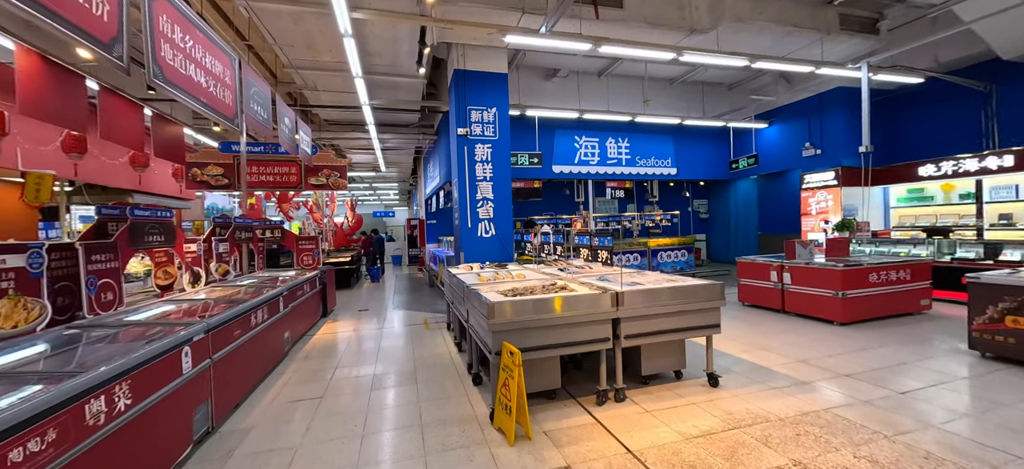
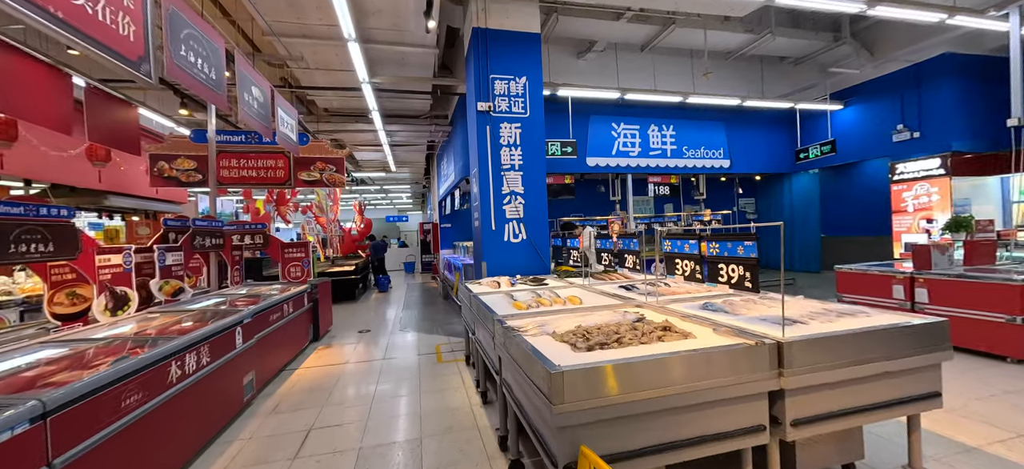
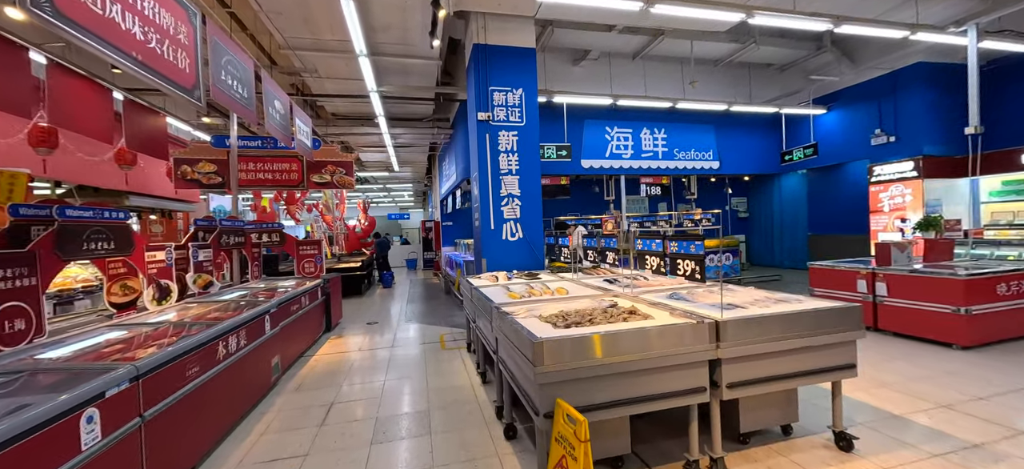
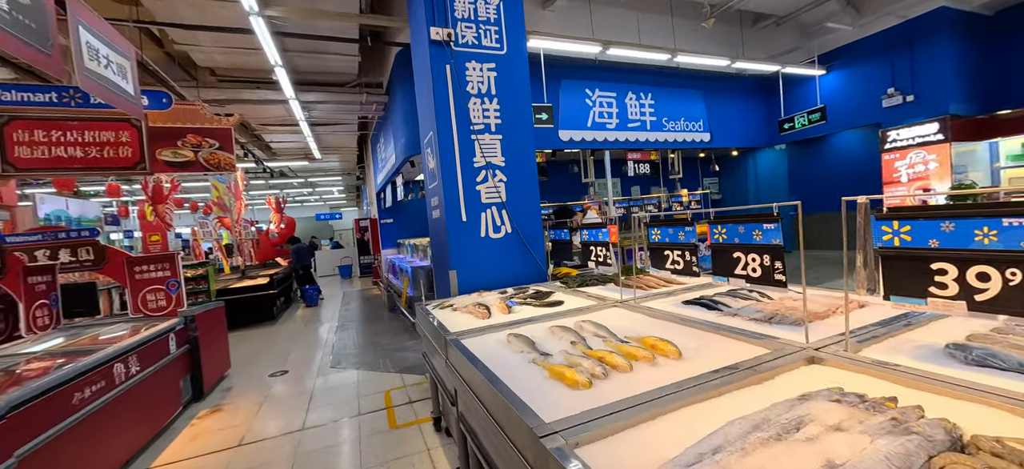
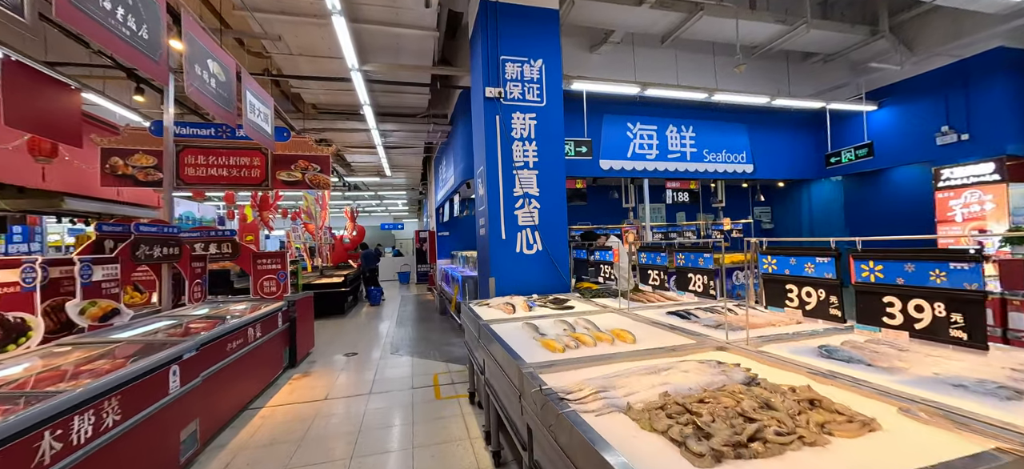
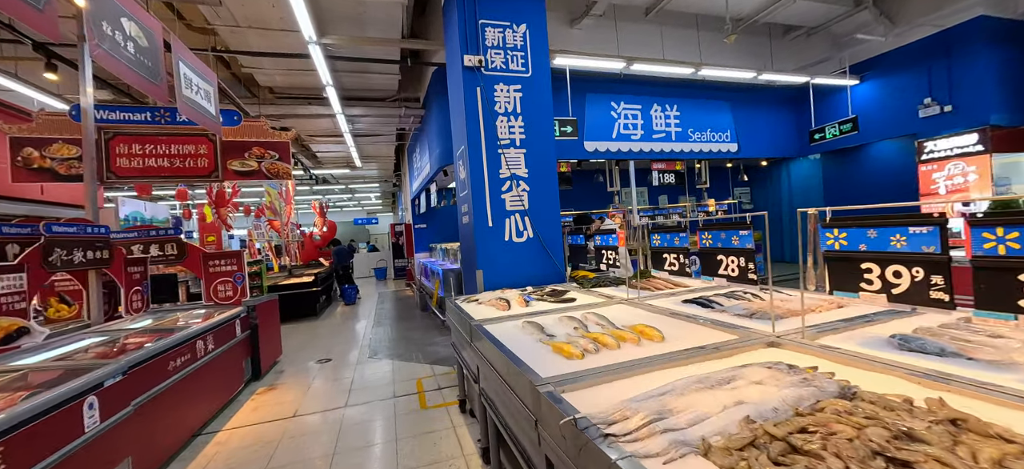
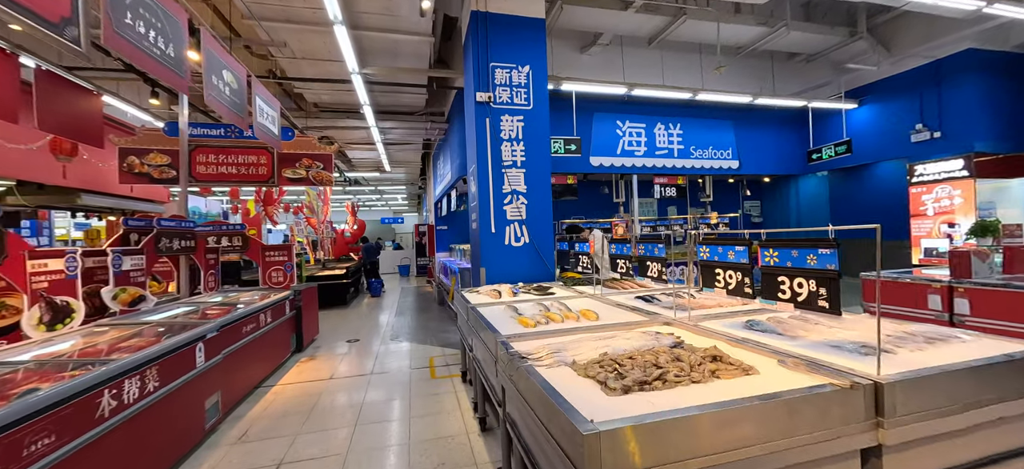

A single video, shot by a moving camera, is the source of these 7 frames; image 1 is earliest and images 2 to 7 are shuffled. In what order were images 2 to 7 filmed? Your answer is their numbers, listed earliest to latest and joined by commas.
3, 2, 7, 5, 6, 4
